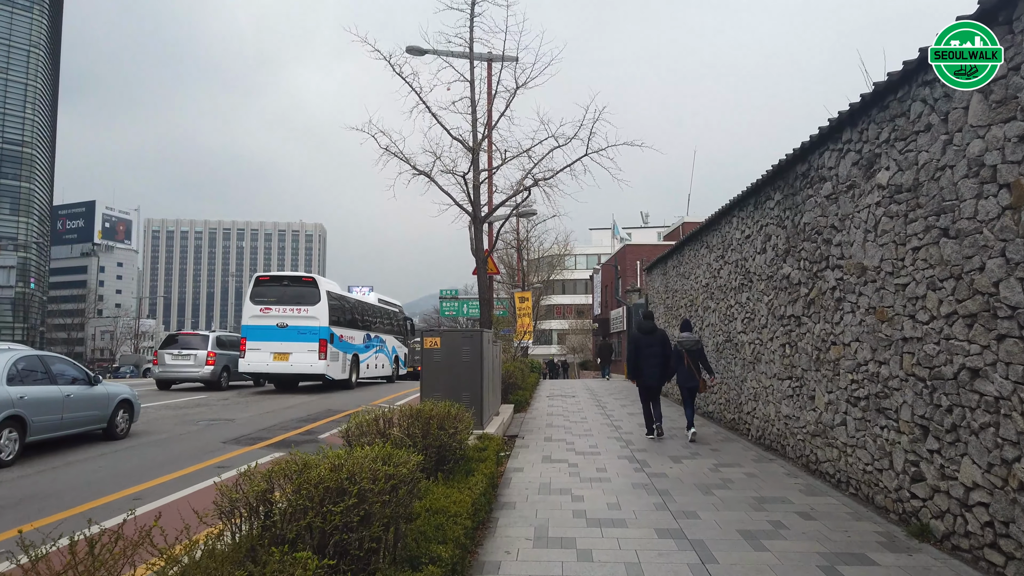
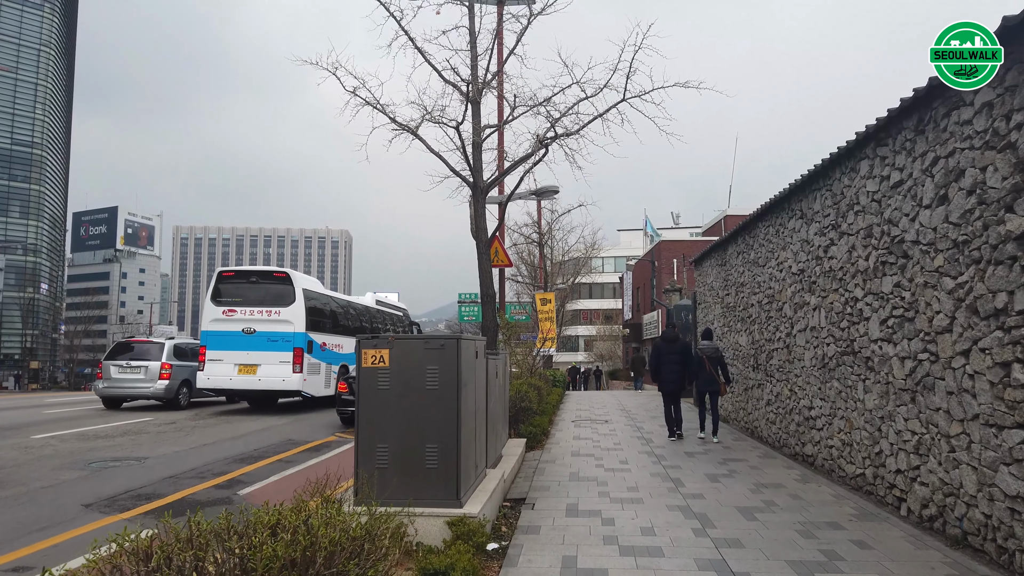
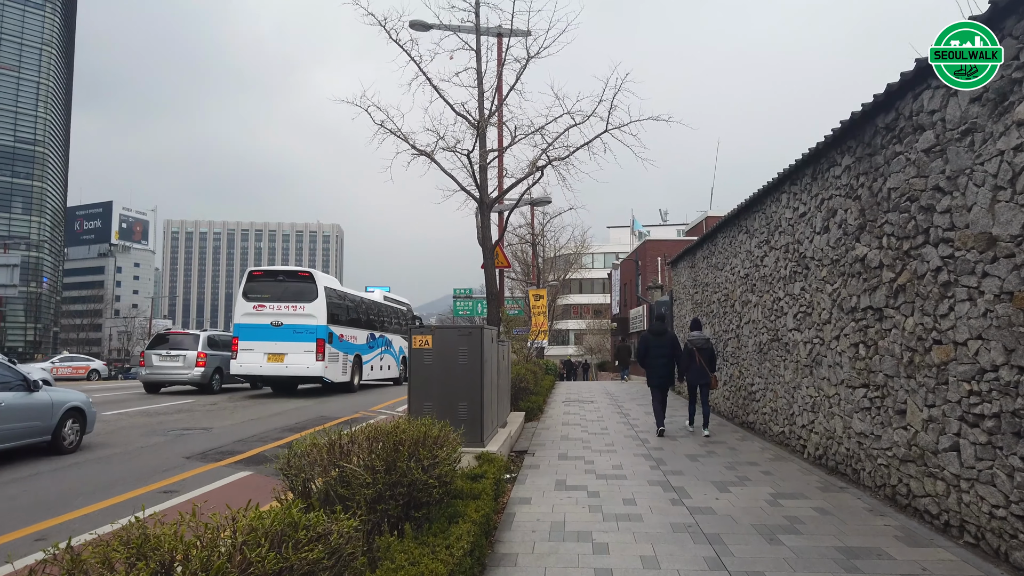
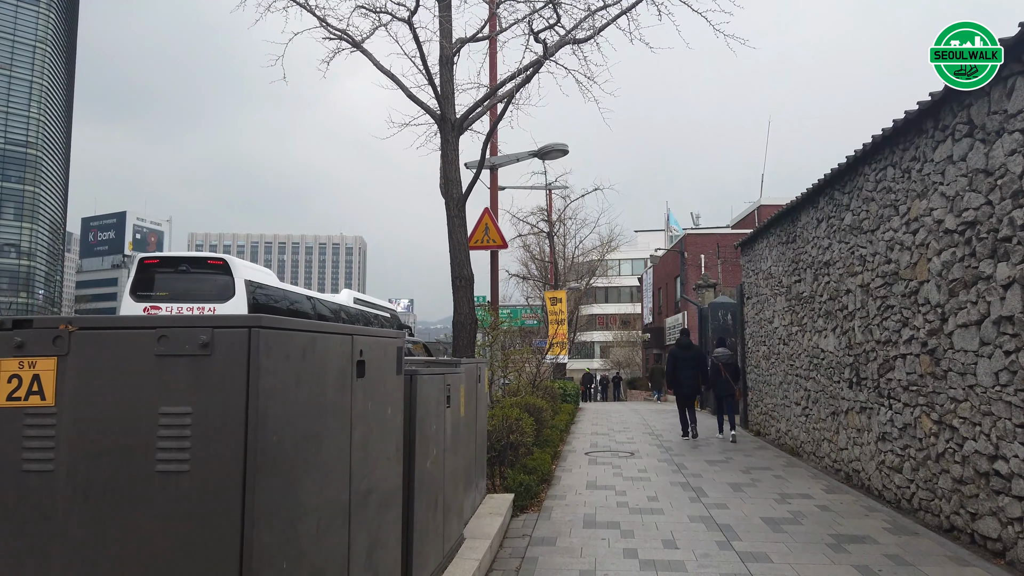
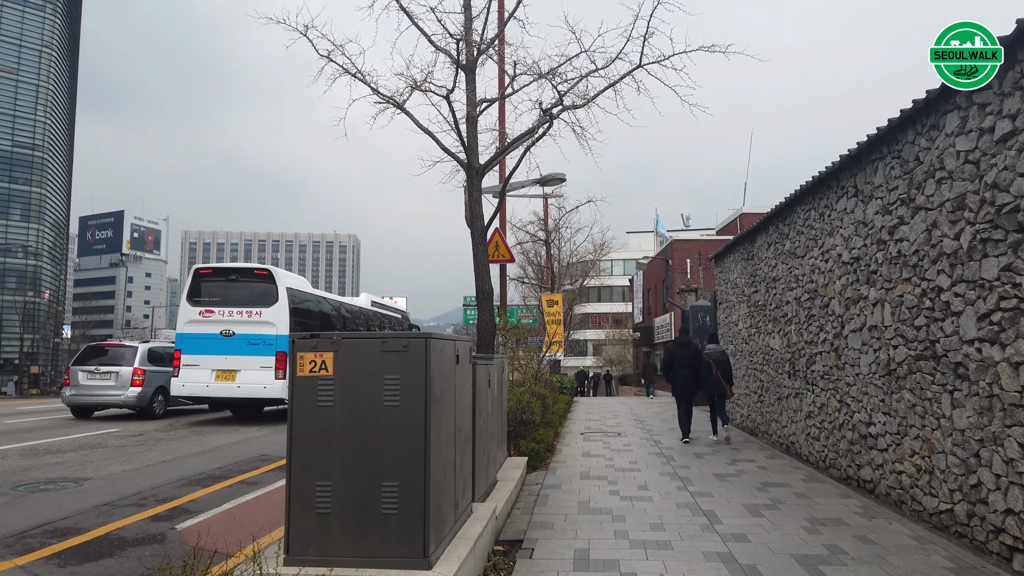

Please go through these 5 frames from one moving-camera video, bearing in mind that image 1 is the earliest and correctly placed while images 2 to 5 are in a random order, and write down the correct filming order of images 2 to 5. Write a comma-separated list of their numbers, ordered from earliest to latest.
3, 2, 5, 4
